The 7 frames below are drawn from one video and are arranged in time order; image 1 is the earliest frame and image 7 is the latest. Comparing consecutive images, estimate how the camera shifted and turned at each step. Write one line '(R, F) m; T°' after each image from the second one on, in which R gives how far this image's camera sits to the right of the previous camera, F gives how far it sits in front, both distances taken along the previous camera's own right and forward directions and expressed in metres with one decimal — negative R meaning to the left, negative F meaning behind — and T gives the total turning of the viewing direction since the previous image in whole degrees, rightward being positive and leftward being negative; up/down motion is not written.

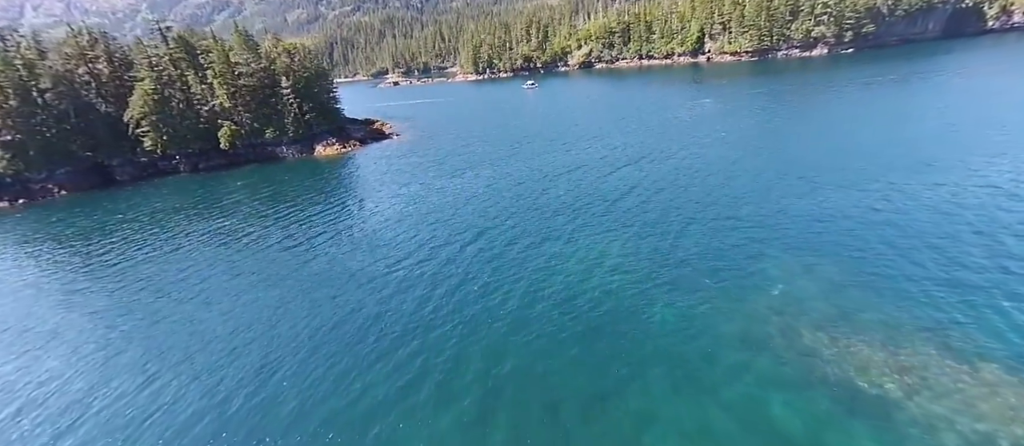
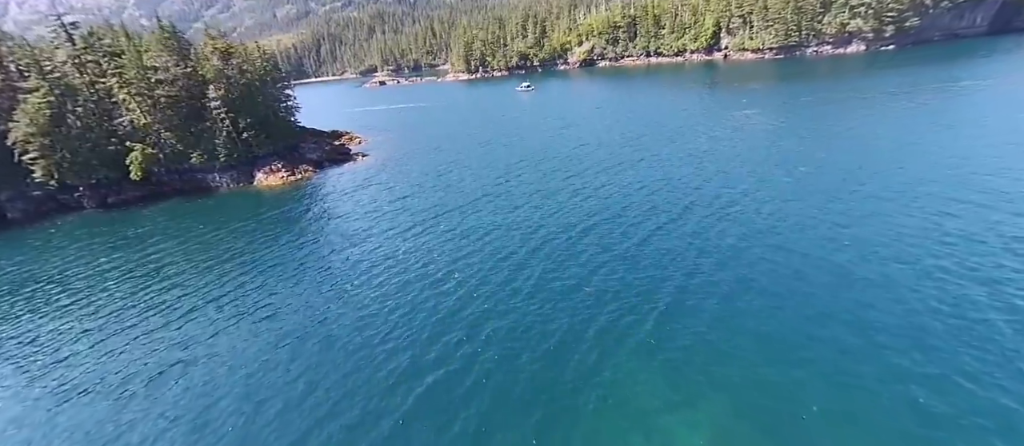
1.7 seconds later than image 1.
(+1.9, +19.4) m; 0°
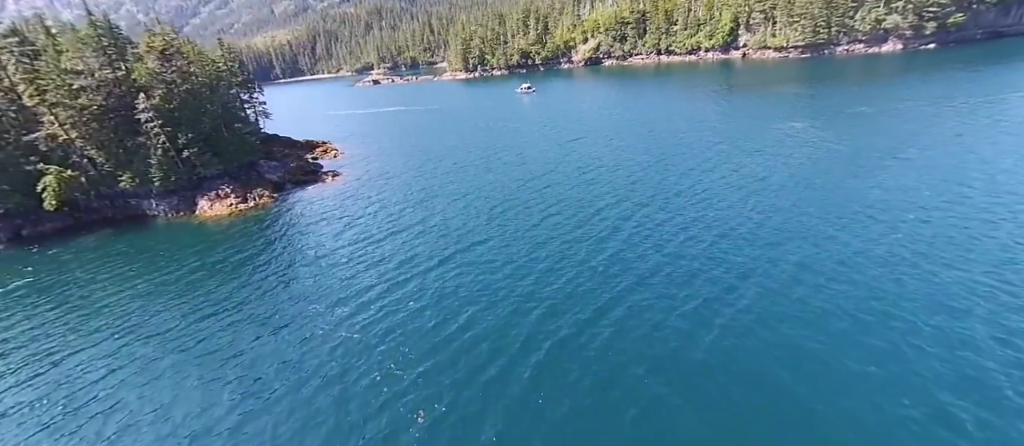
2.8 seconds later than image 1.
(+1.2, +13.1) m; 0°
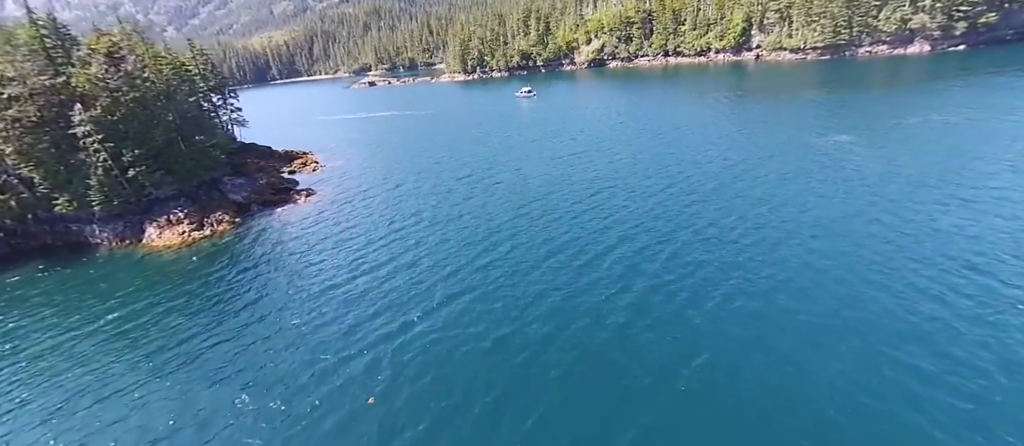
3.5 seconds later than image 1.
(+0.8, +8.7) m; 0°
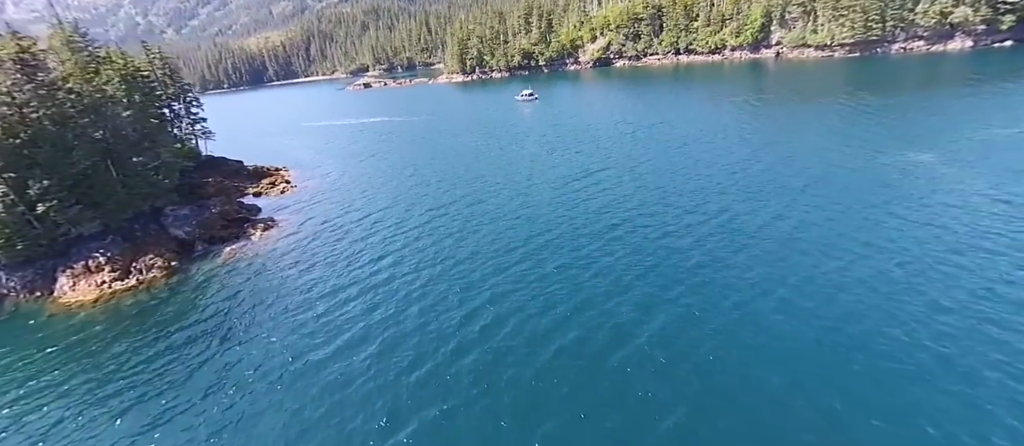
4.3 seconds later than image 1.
(+0.9, +10.8) m; 0°
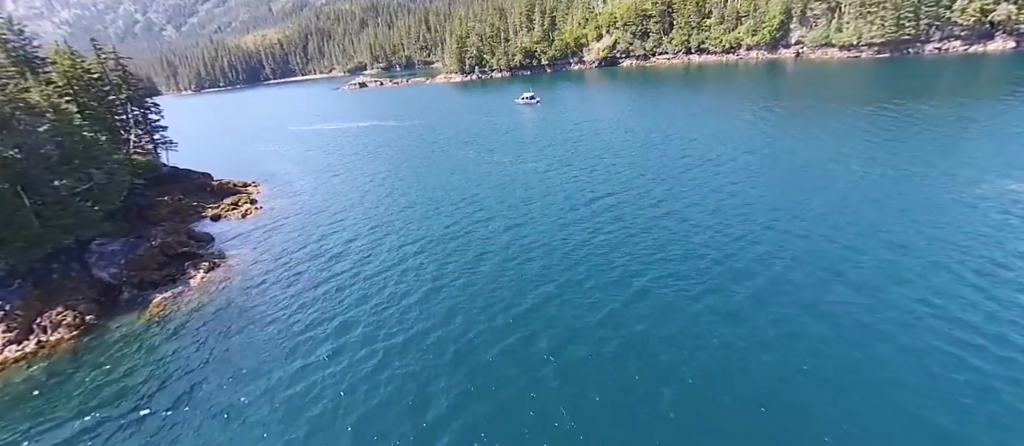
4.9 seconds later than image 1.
(+0.7, +9.3) m; 0°
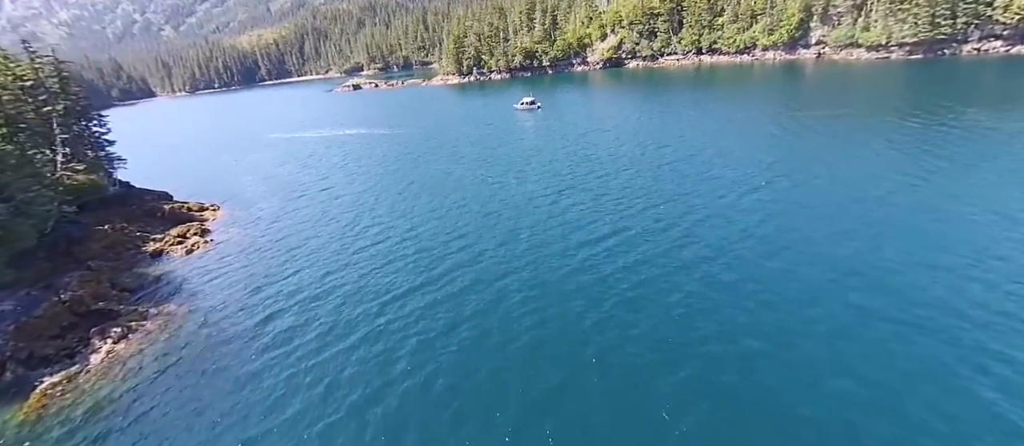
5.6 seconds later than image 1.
(+0.8, +9.5) m; 0°
